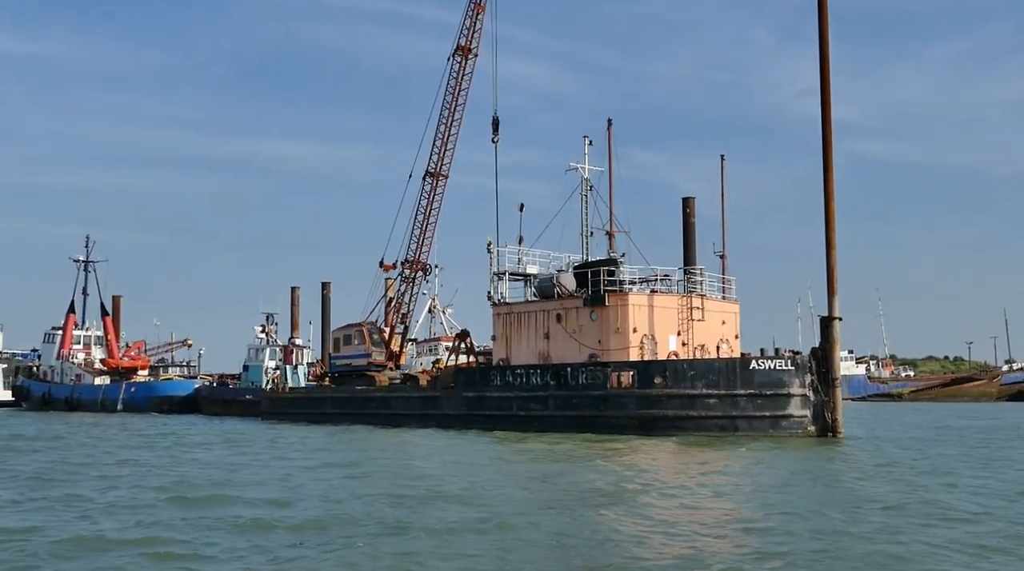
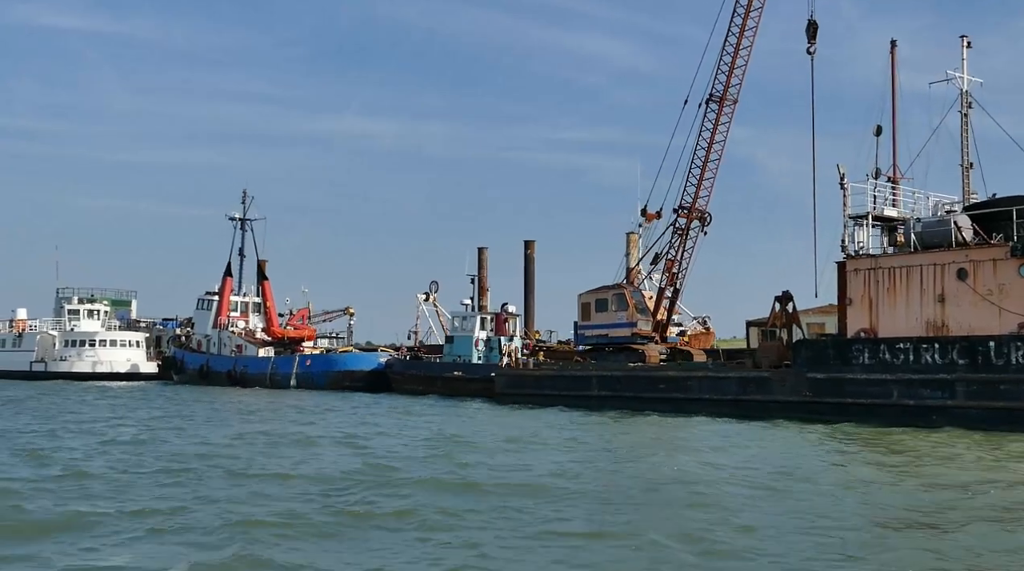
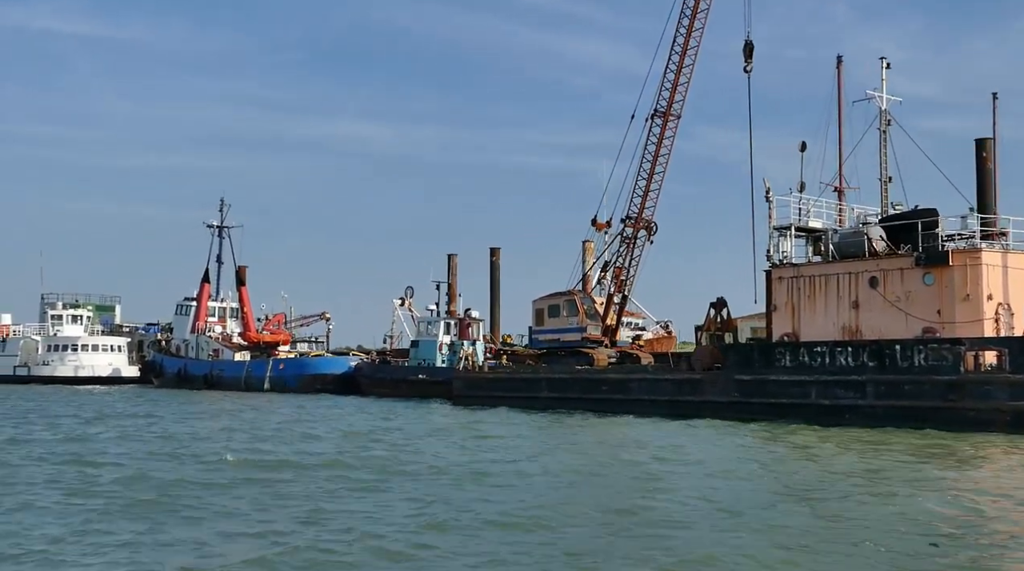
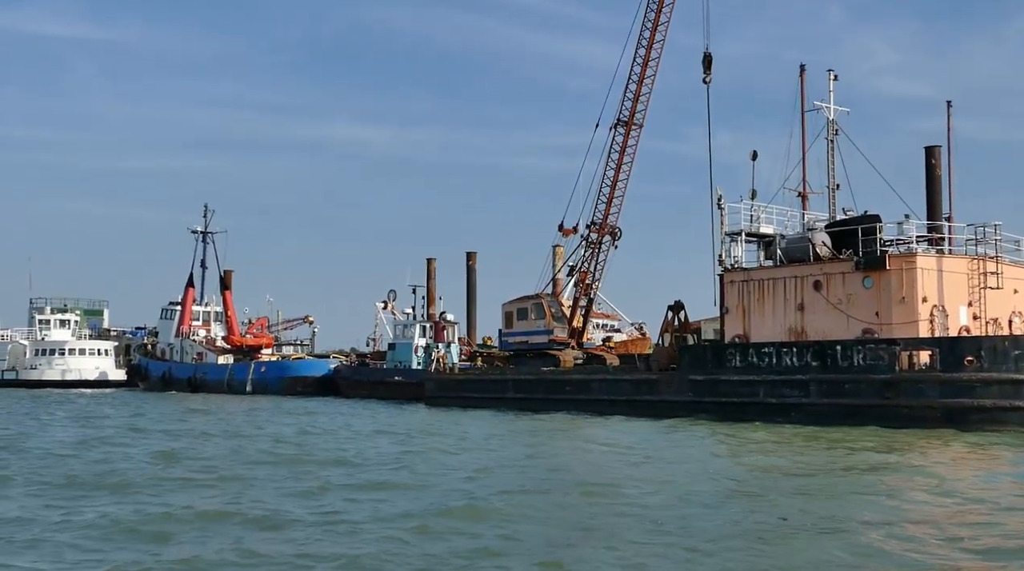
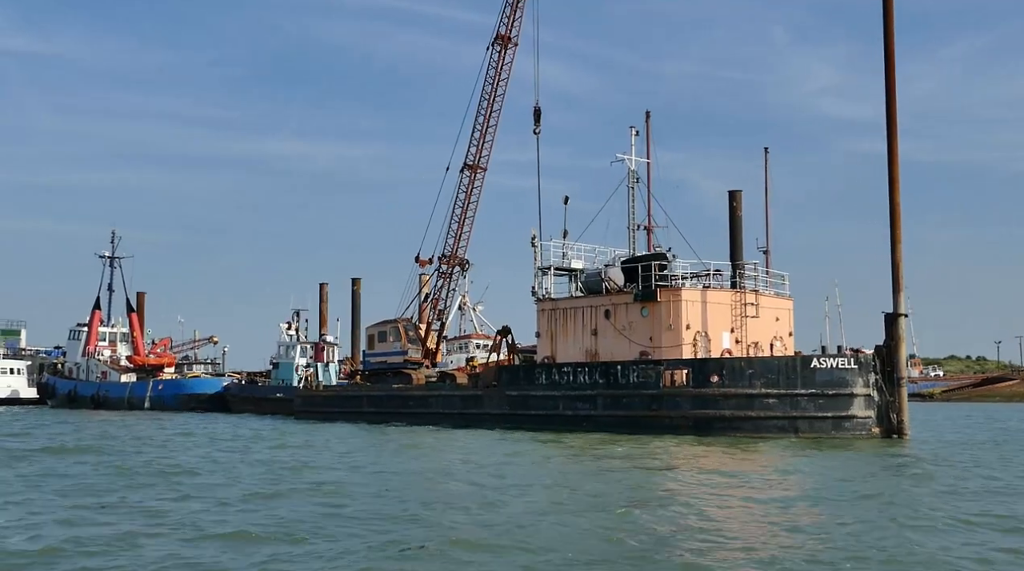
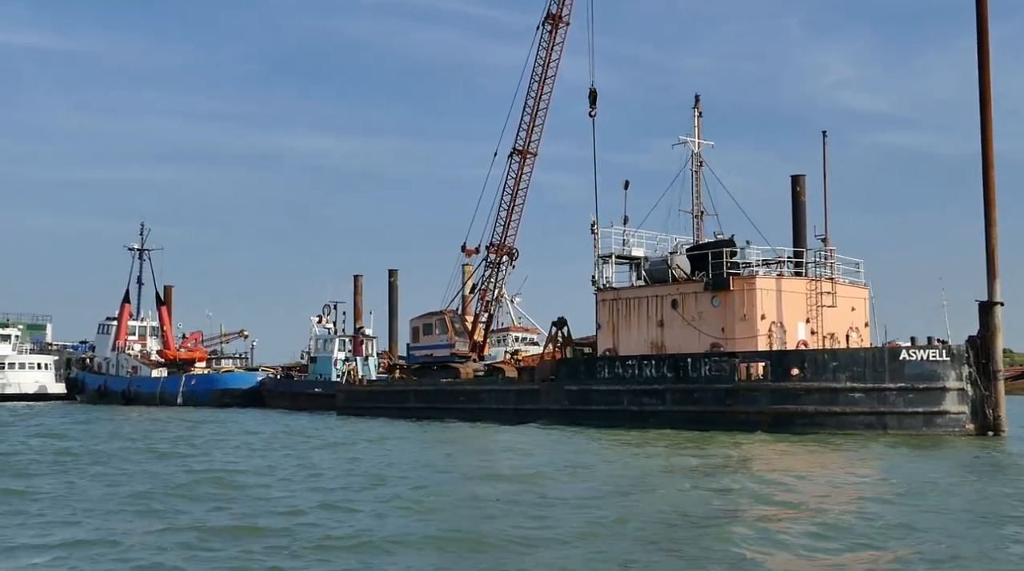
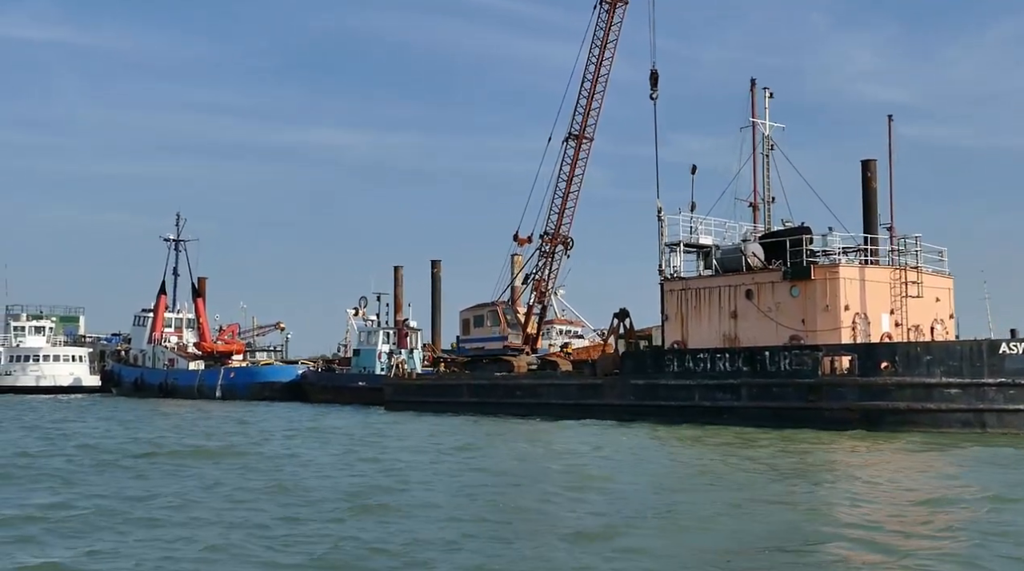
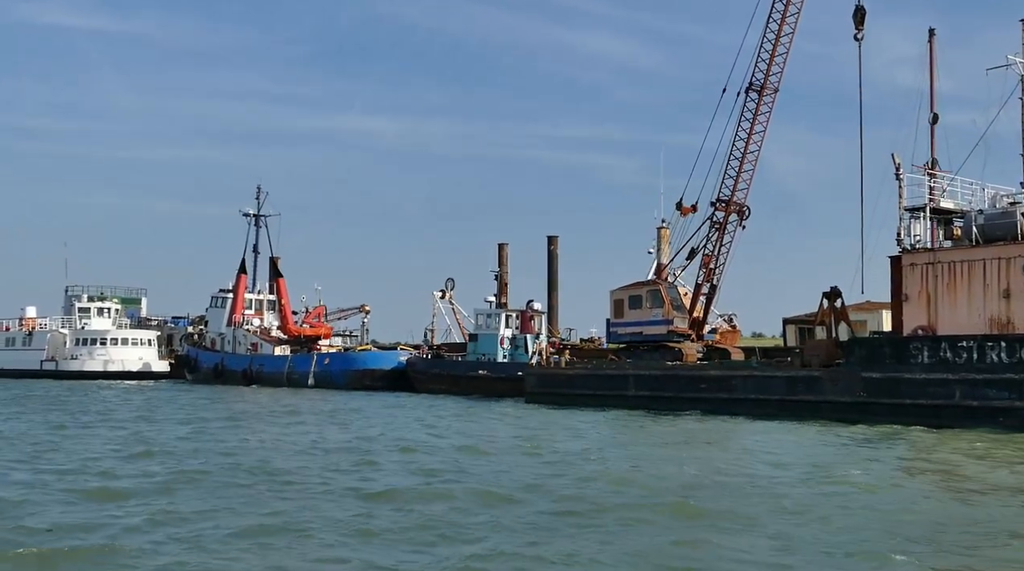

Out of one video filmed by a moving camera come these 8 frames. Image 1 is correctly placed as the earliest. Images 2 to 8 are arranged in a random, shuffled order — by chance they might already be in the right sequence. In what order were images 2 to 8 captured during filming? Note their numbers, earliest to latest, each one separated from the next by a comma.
5, 6, 7, 4, 3, 2, 8
